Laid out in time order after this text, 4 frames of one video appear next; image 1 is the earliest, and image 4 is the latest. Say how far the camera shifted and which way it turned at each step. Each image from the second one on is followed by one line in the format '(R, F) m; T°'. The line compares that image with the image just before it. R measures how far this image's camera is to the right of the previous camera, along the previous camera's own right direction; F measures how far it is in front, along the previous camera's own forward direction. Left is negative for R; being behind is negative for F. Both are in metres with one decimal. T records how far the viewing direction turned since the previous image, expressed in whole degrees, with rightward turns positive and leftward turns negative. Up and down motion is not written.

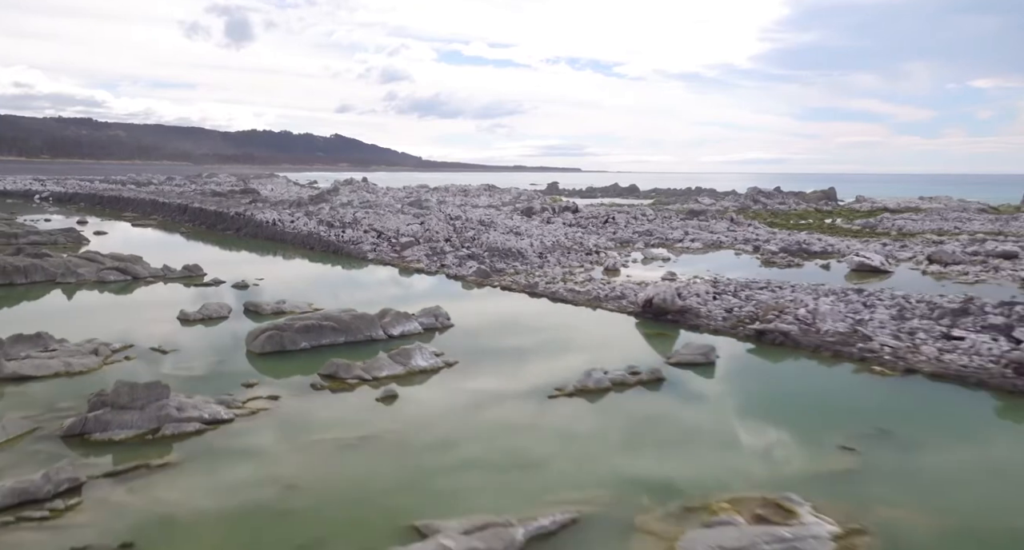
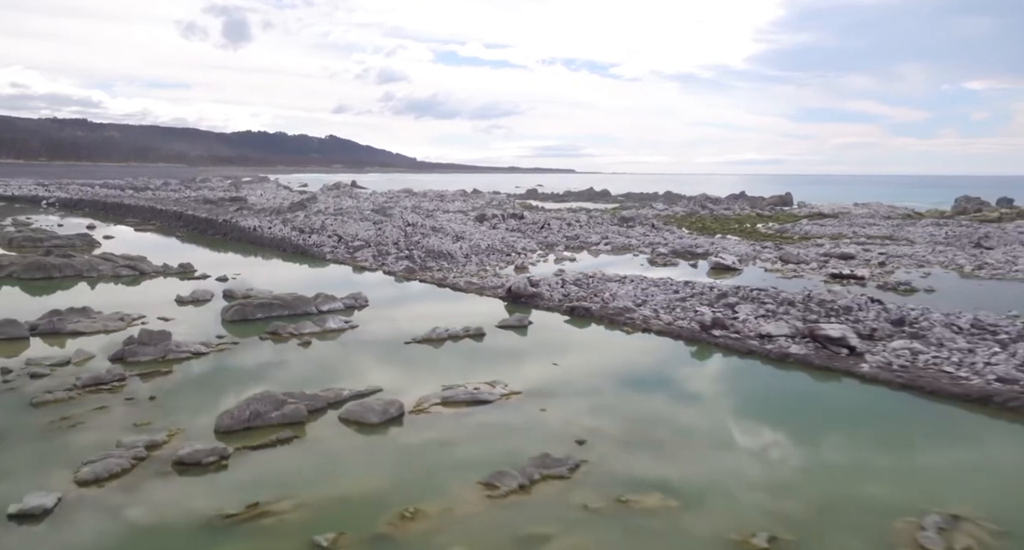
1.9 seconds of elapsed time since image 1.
(+1.1, -2.0) m; 0°
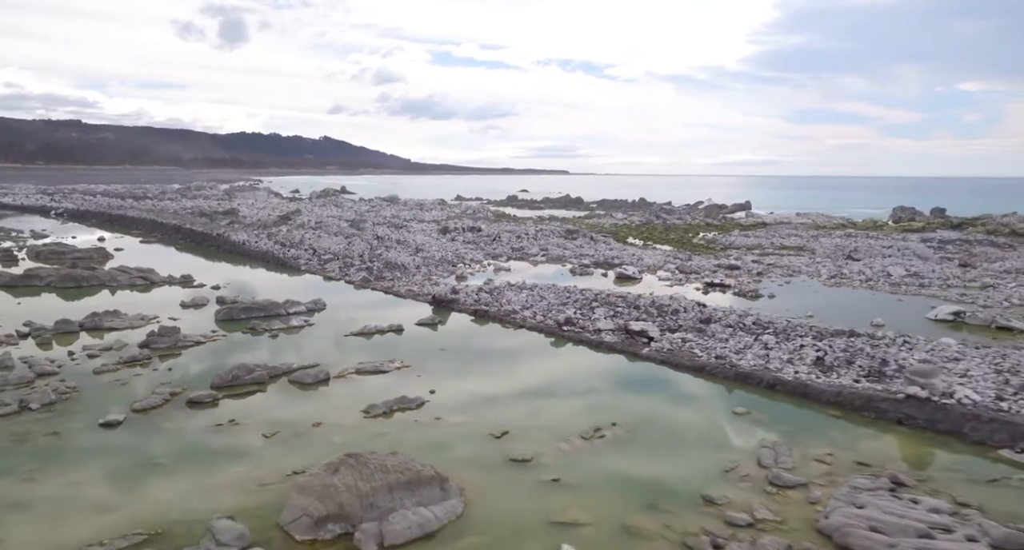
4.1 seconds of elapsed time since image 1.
(+1.0, -2.2) m; 0°
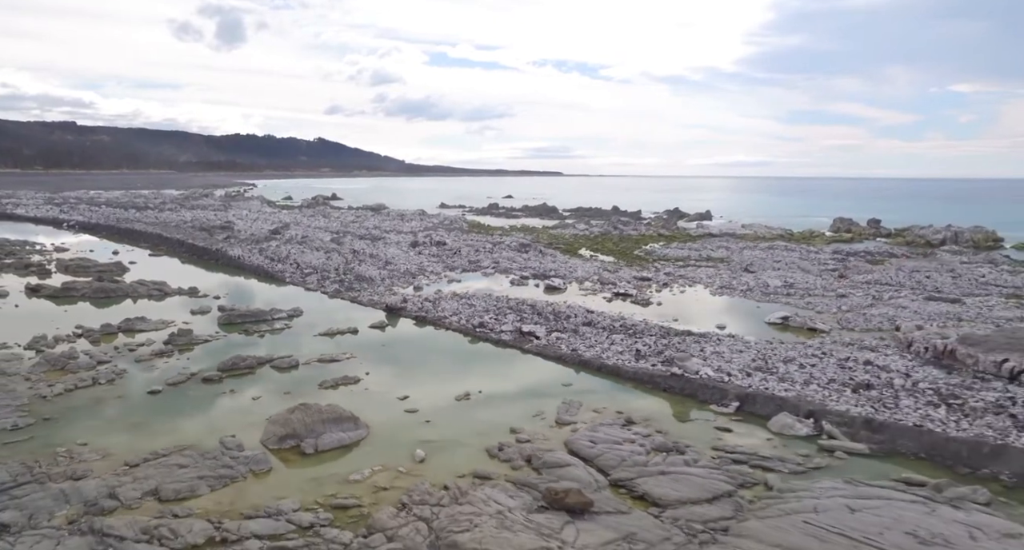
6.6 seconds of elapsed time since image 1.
(+1.1, -2.6) m; 0°
